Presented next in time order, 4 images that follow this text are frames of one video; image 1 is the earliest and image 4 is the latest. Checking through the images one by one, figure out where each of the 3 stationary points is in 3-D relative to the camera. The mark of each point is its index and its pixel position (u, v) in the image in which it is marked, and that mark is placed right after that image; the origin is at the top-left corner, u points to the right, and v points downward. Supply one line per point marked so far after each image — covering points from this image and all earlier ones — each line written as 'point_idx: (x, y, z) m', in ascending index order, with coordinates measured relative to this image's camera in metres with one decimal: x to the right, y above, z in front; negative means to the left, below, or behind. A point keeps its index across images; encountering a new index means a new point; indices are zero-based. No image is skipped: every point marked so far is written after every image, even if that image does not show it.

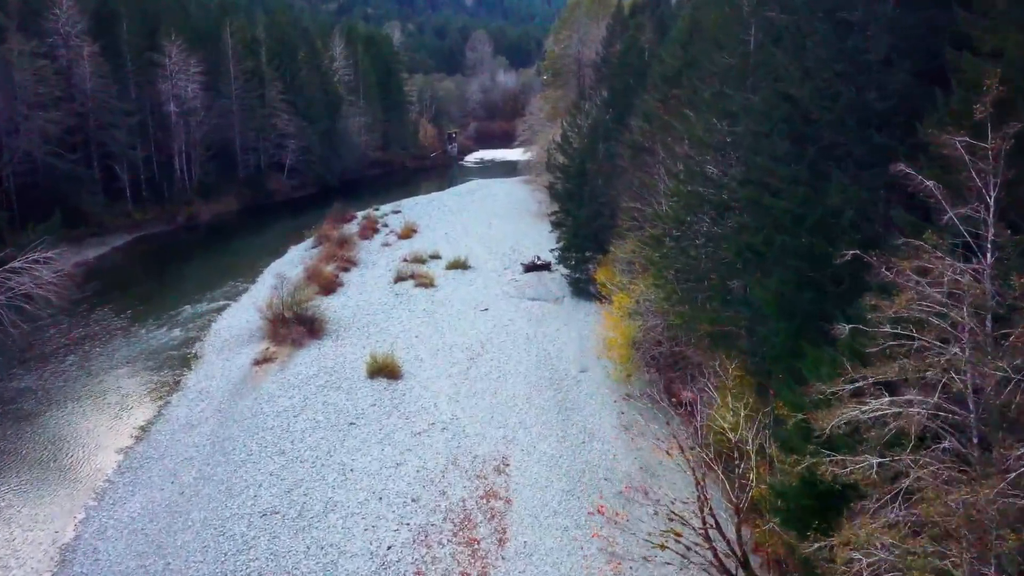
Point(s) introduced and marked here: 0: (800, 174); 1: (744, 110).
0: (+5.2, +2.1, +14.7) m
1: (+5.0, +3.9, +17.5) m
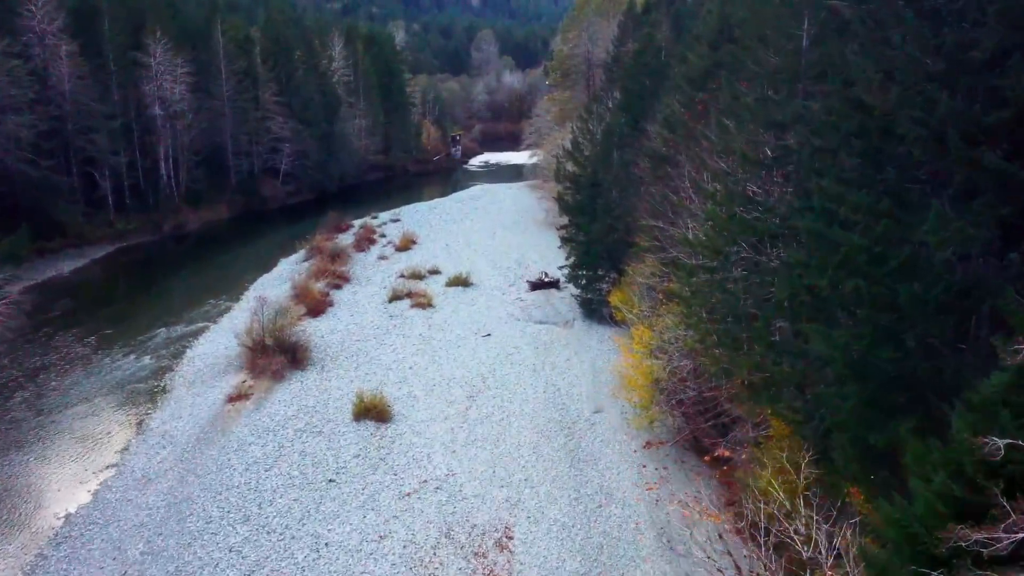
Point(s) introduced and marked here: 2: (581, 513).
0: (+5.3, +1.3, +11.8) m
1: (+5.1, +3.0, +14.5) m
2: (+1.5, -4.8, +17.2) m
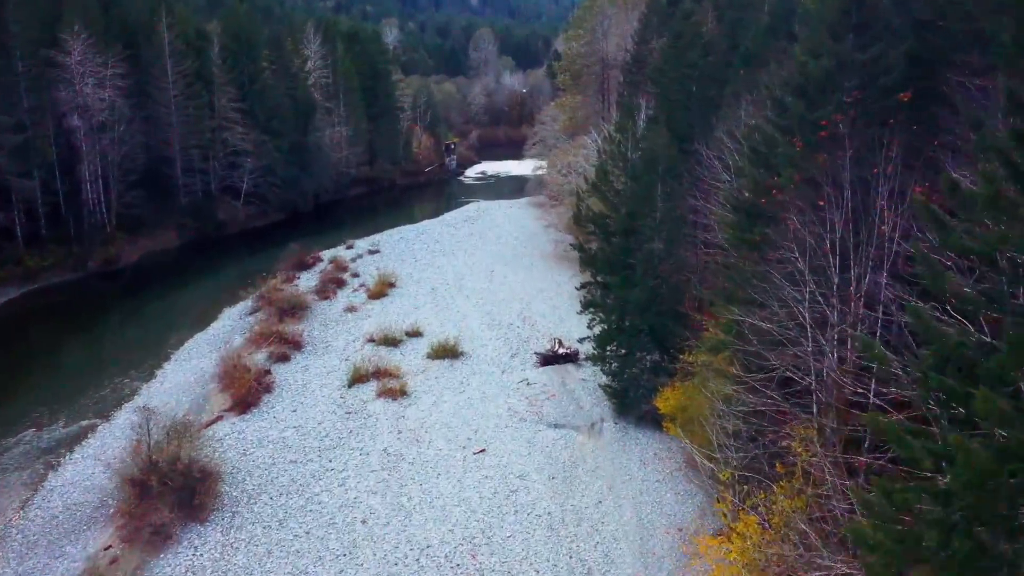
0: (+5.4, -1.1, +3.2) m
1: (+5.2, +0.7, +5.9) m
2: (+1.6, -7.2, +8.6) m
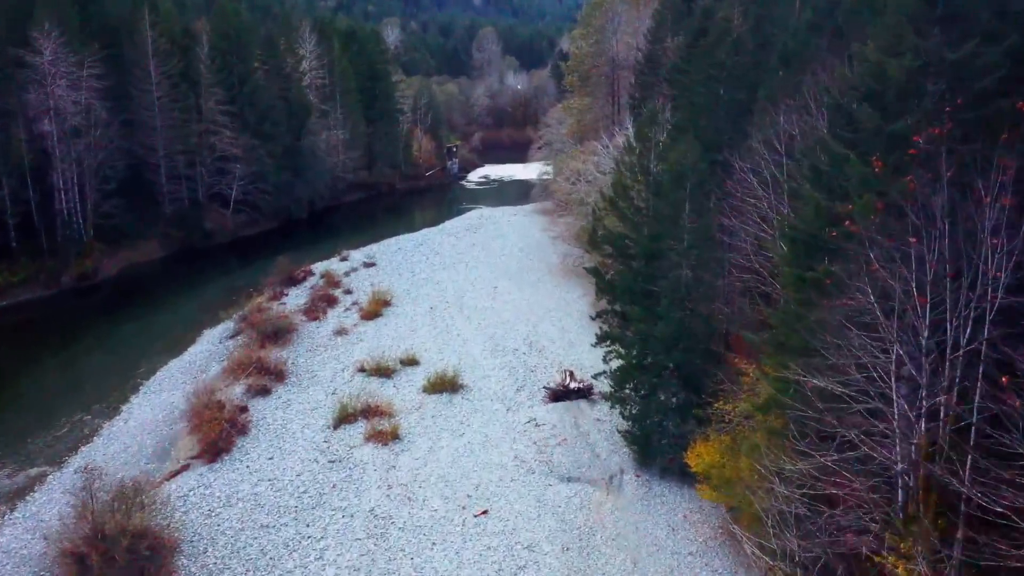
0: (+5.5, -1.9, +0.5) m
1: (+5.3, -0.1, +3.2) m
2: (+1.7, -7.9, +5.8) m
